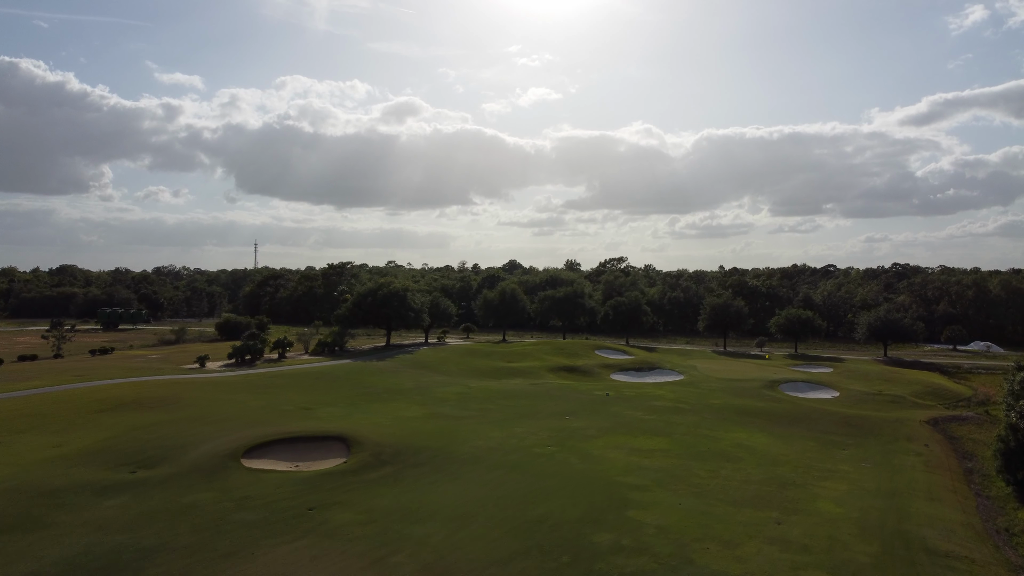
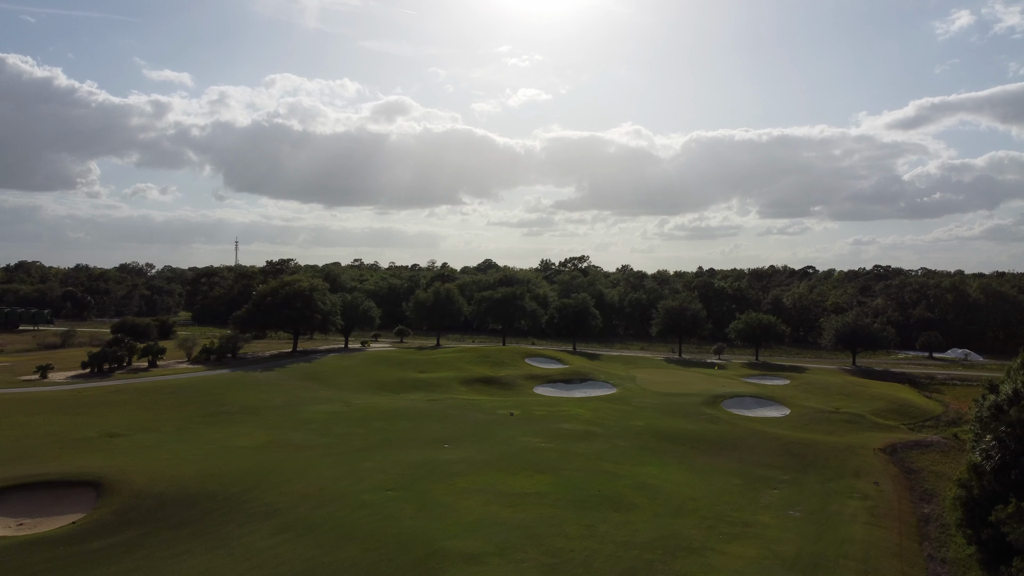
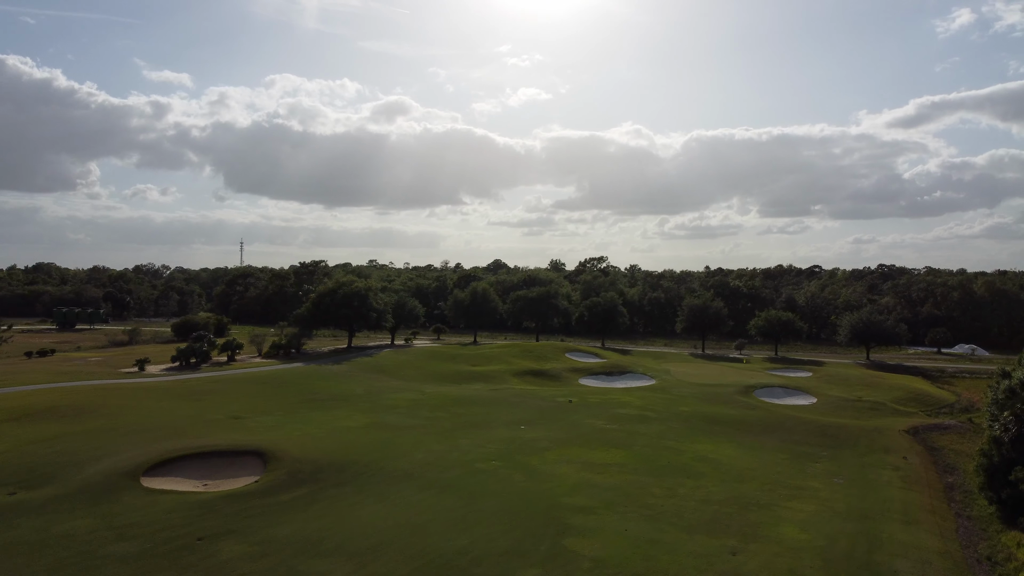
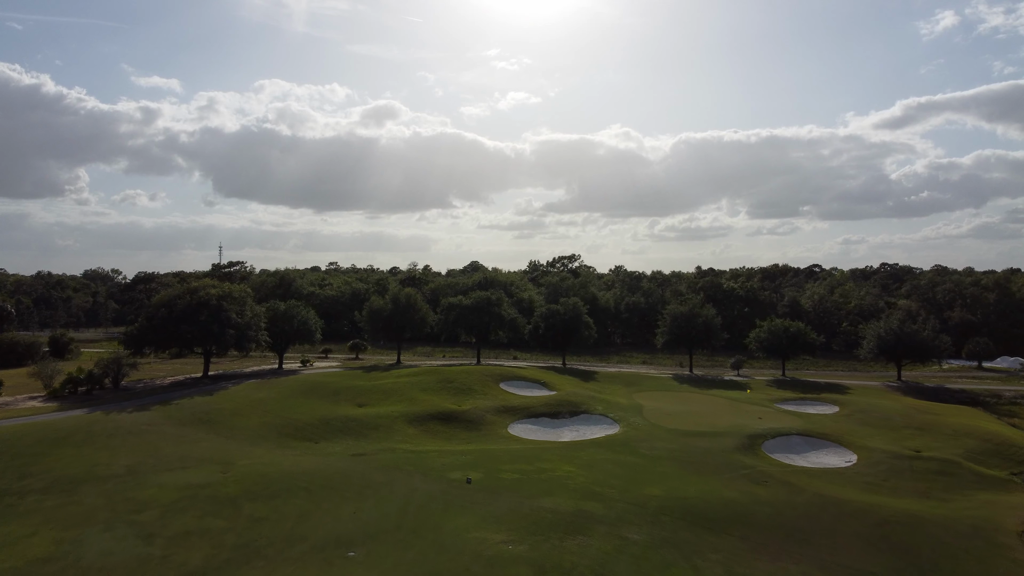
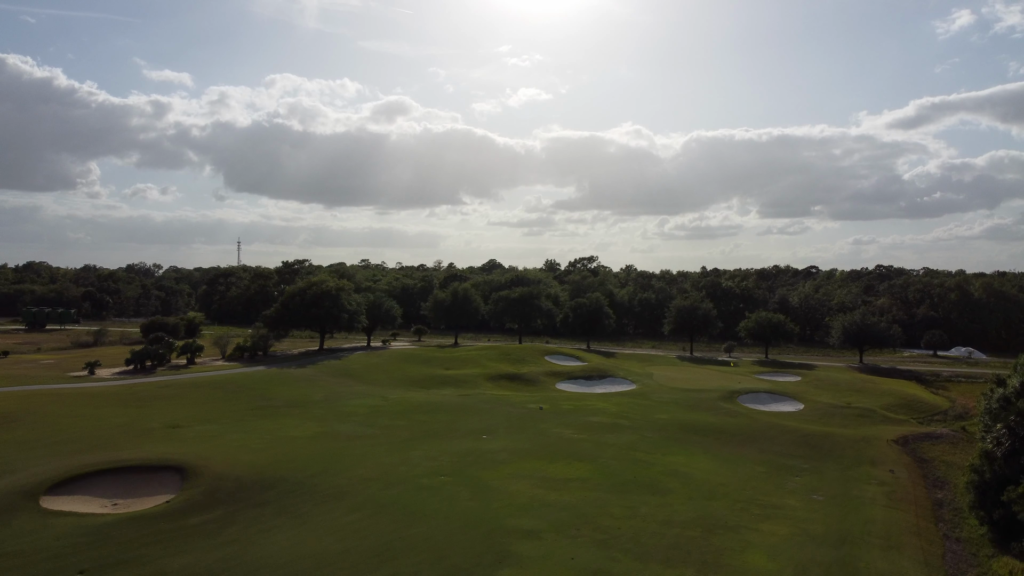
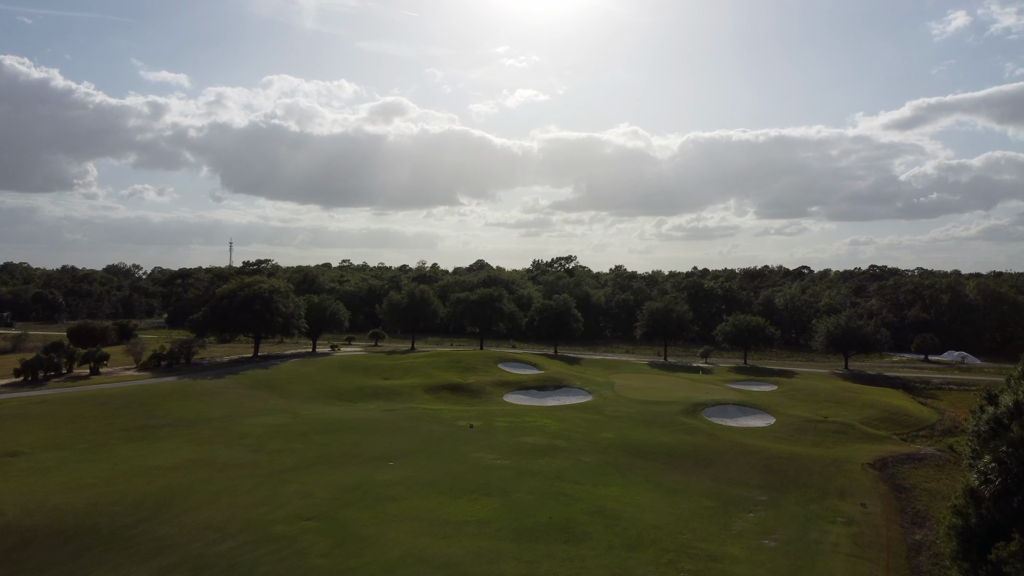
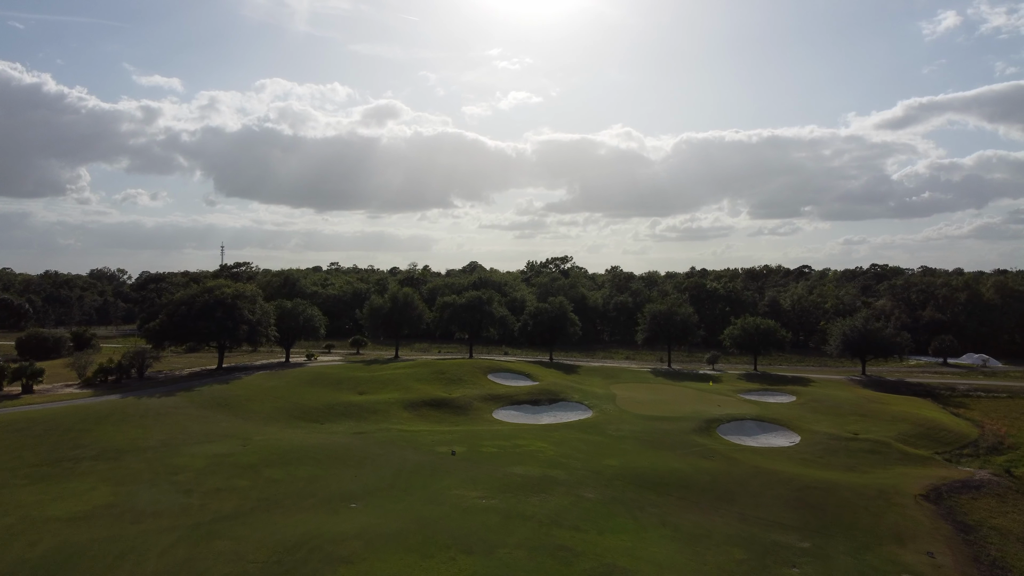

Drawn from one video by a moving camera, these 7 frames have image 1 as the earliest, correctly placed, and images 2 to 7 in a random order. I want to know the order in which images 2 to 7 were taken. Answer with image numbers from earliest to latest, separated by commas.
3, 5, 2, 6, 7, 4
